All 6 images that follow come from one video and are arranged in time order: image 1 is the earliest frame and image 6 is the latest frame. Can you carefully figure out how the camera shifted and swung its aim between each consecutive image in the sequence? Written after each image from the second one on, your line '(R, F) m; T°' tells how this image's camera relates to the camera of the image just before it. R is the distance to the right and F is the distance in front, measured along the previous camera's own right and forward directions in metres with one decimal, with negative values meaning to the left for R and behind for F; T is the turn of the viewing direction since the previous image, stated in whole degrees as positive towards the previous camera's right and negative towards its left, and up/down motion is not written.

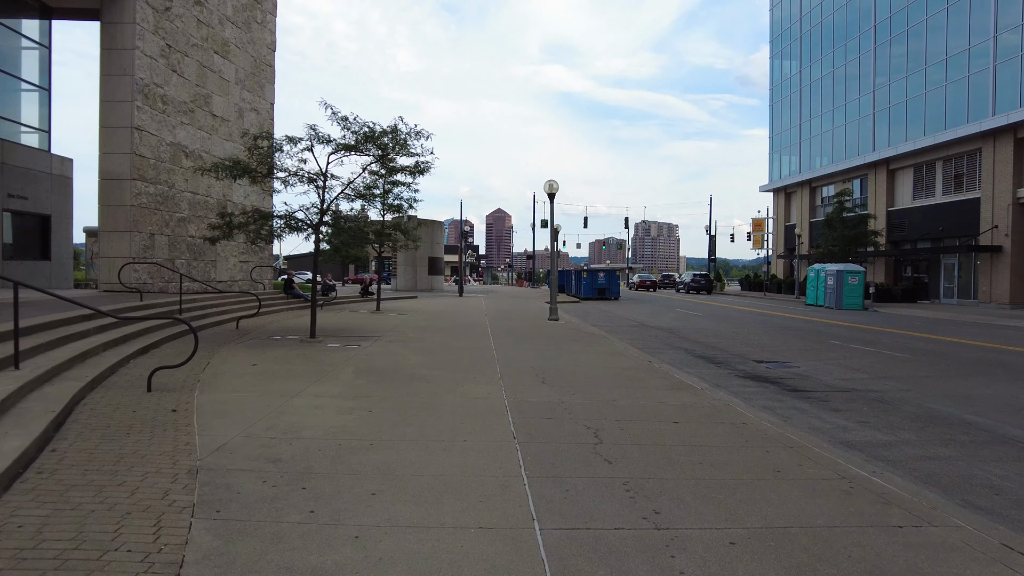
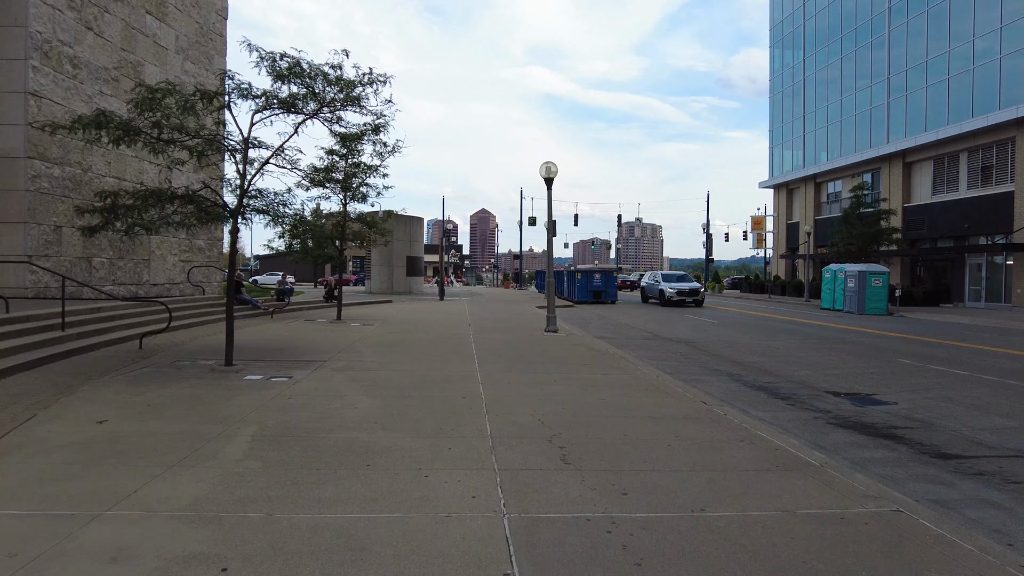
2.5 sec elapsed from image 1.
(-0.1, +3.6) m; +1°
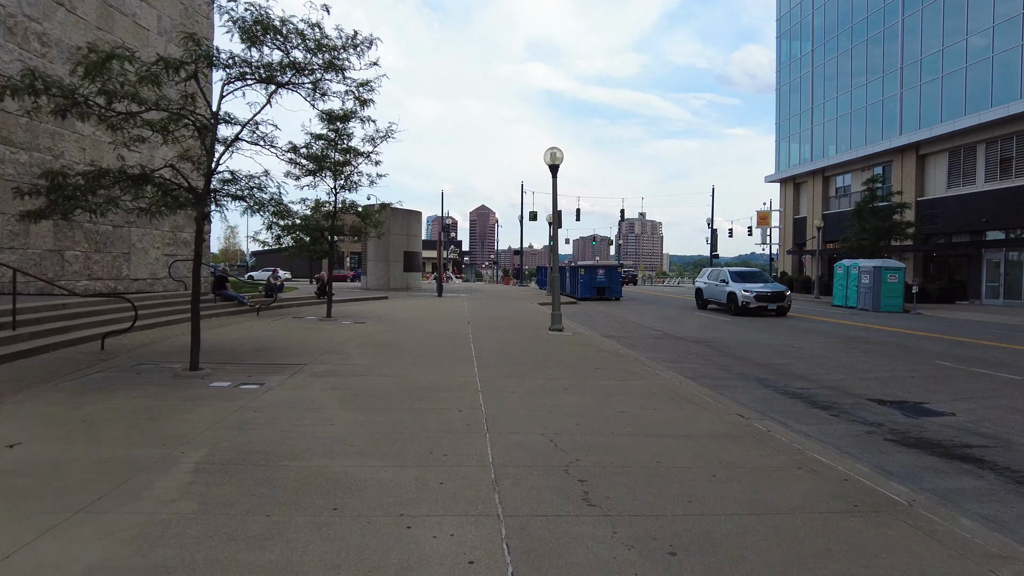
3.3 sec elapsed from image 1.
(-0.1, +1.2) m; 0°
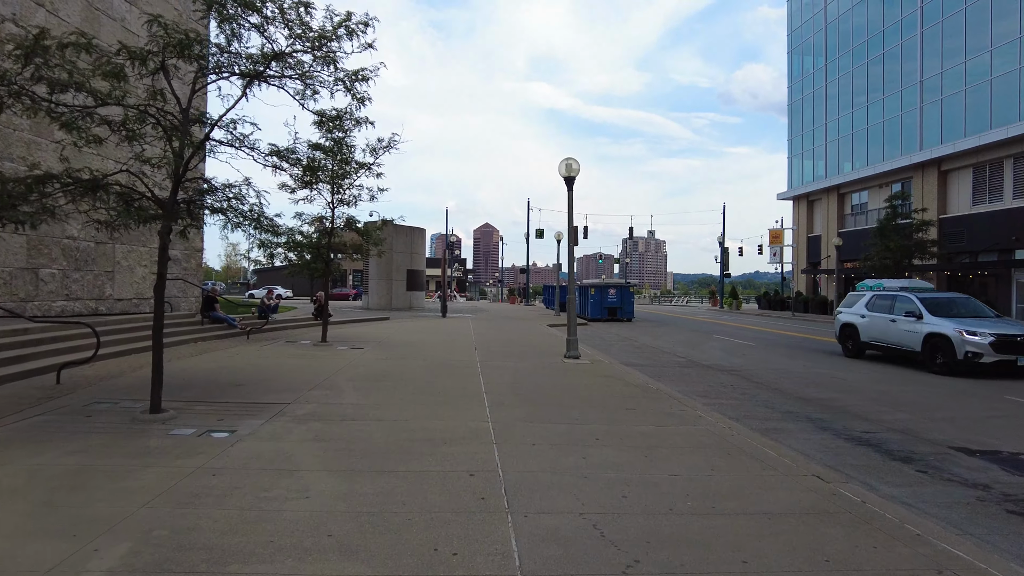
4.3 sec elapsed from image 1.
(-0.2, +1.3) m; 0°
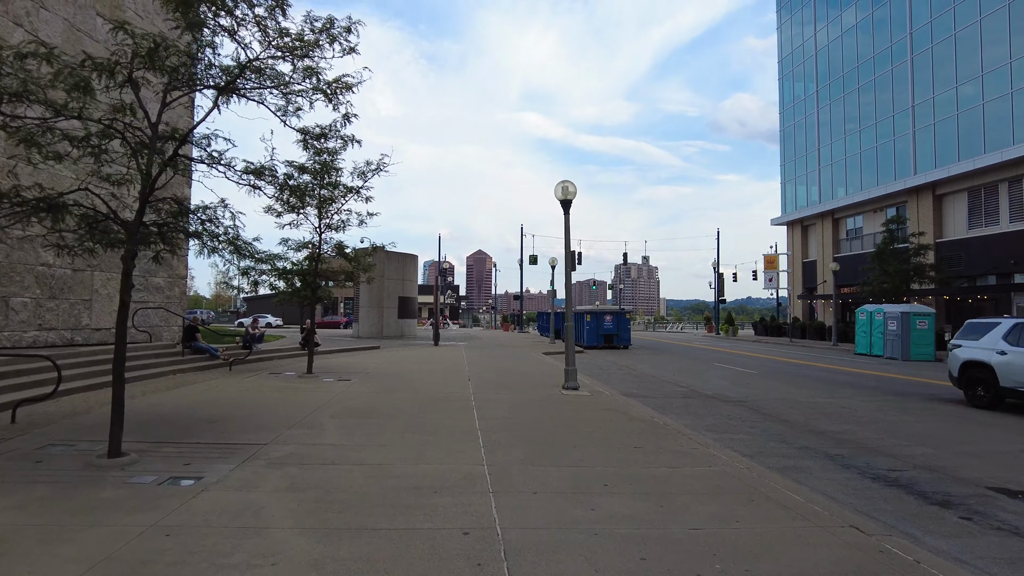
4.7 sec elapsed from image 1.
(0.0, +0.6) m; +1°
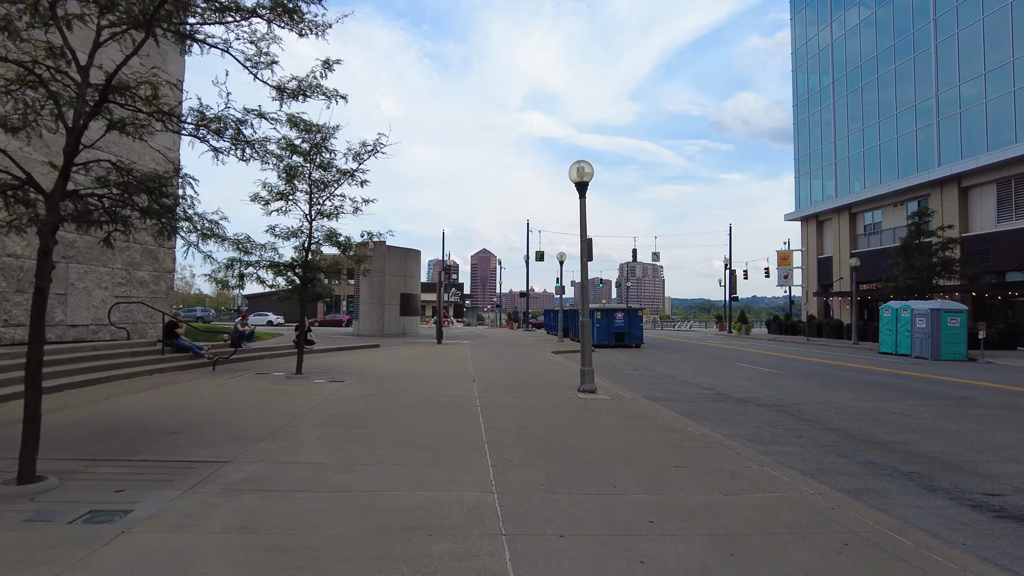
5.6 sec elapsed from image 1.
(-0.1, +1.4) m; 0°
